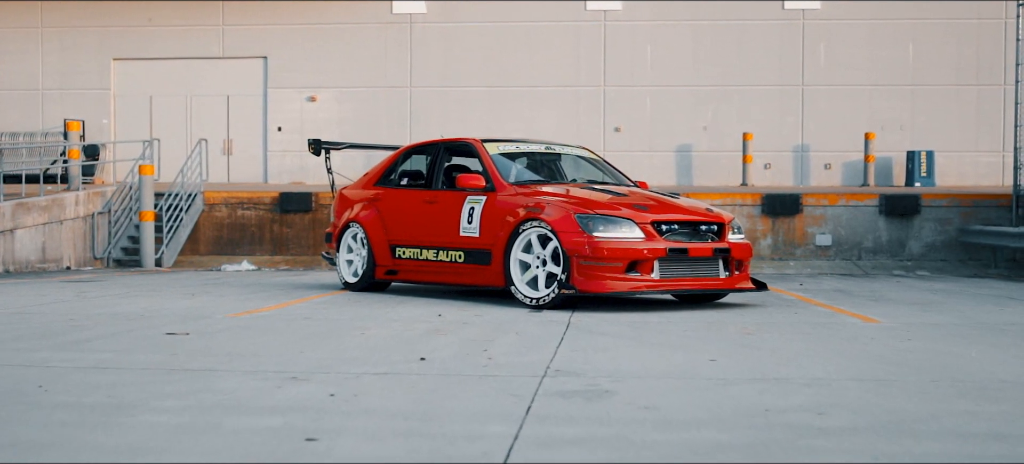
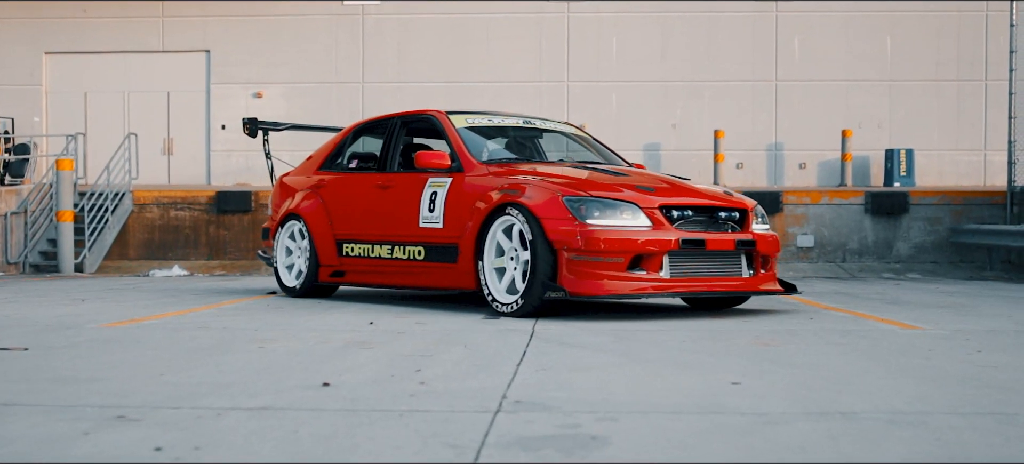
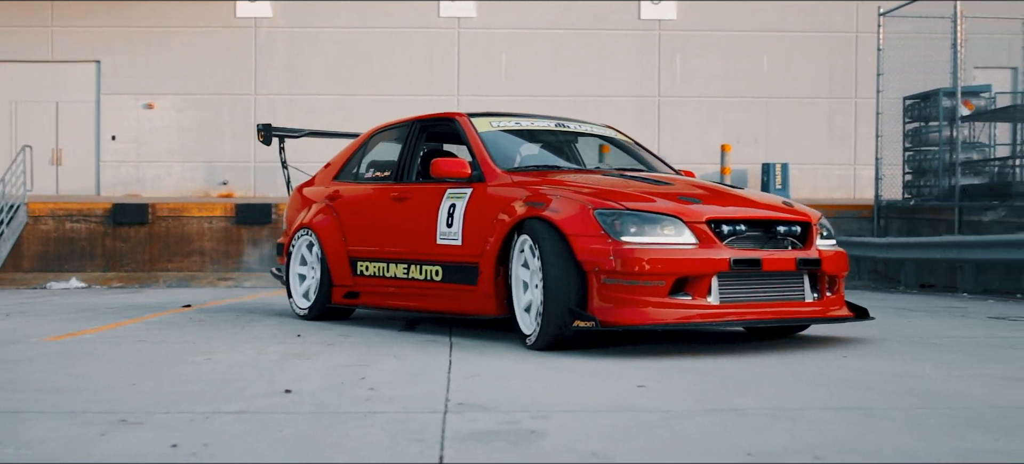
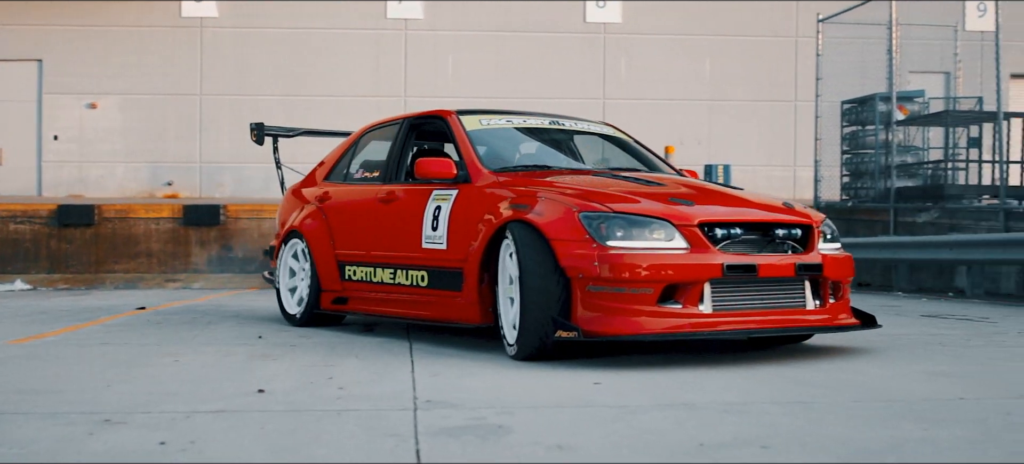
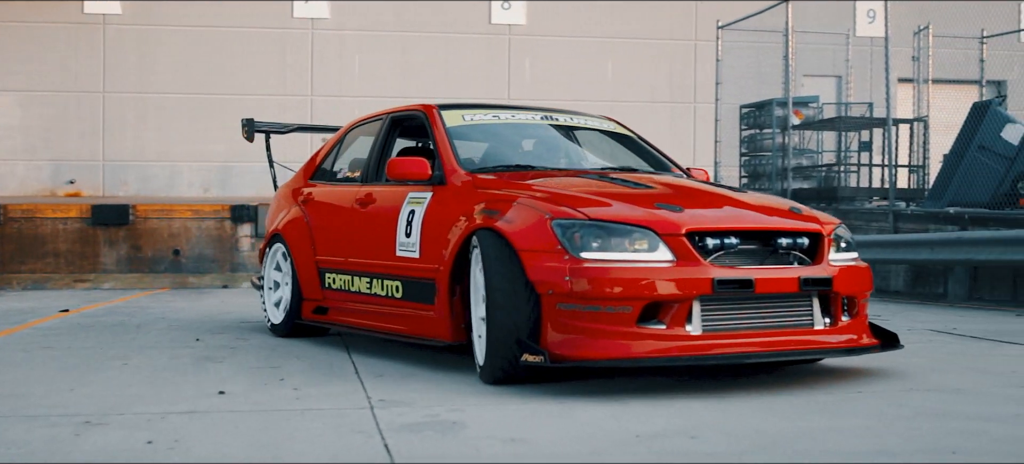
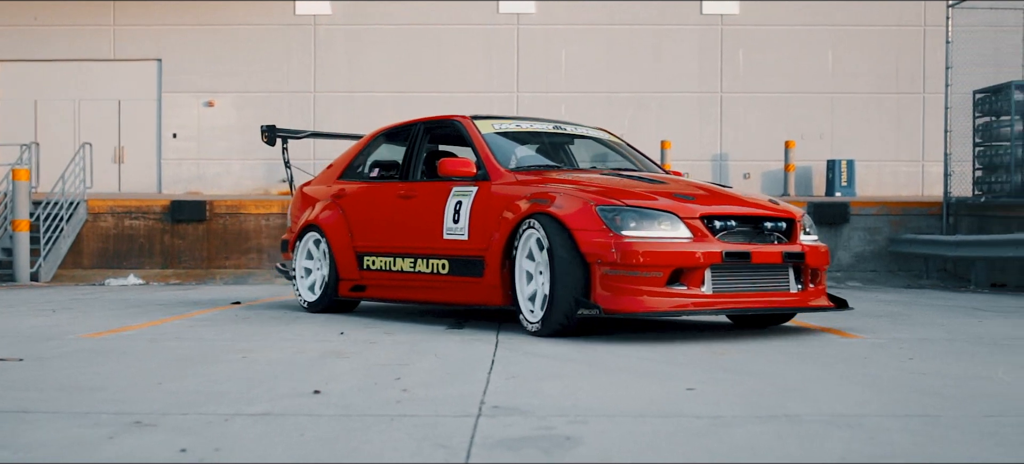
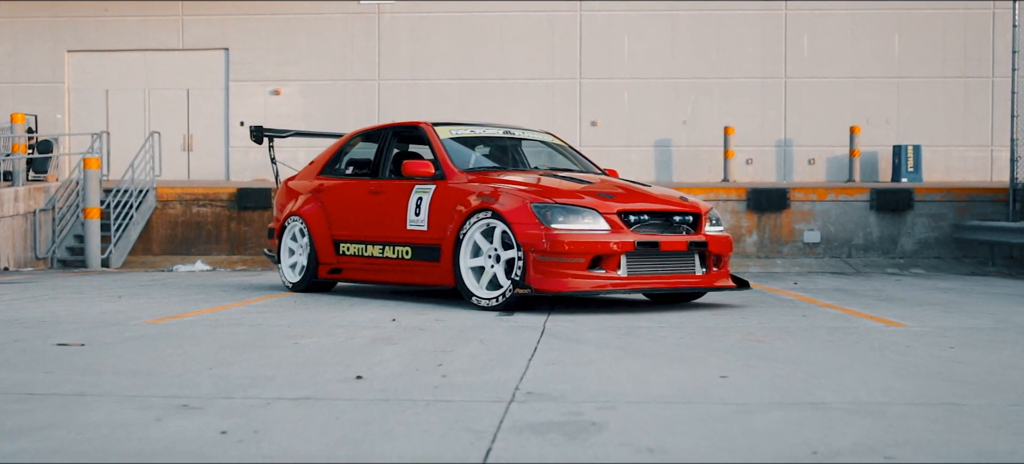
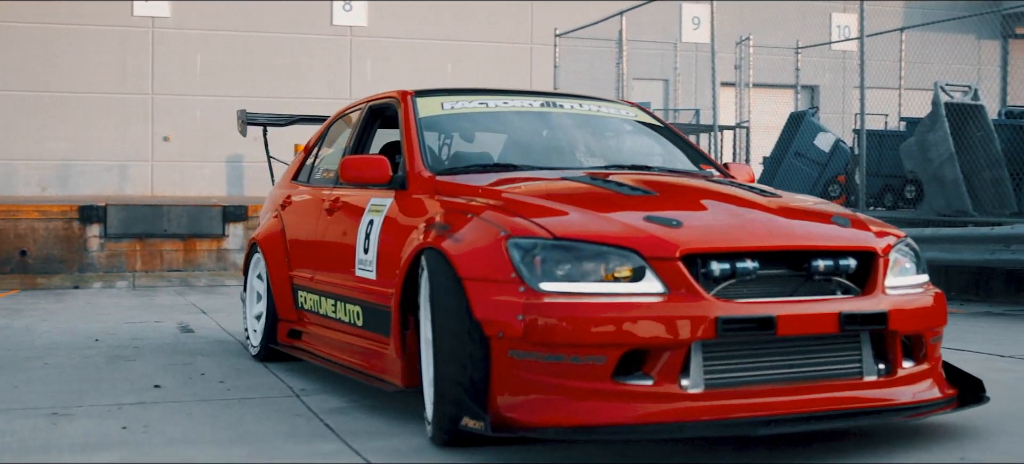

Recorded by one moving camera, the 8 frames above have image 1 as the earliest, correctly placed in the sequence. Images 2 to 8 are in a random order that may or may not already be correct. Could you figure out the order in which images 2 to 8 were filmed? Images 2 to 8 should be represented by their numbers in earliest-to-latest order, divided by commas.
7, 2, 6, 3, 4, 5, 8
